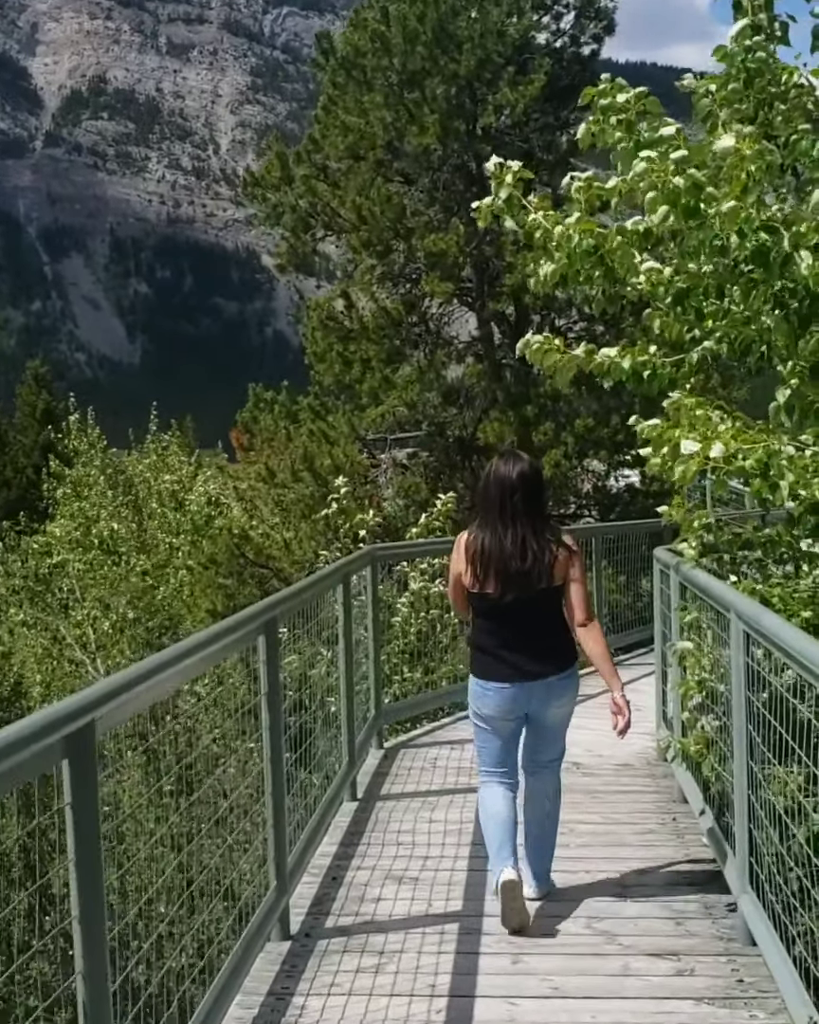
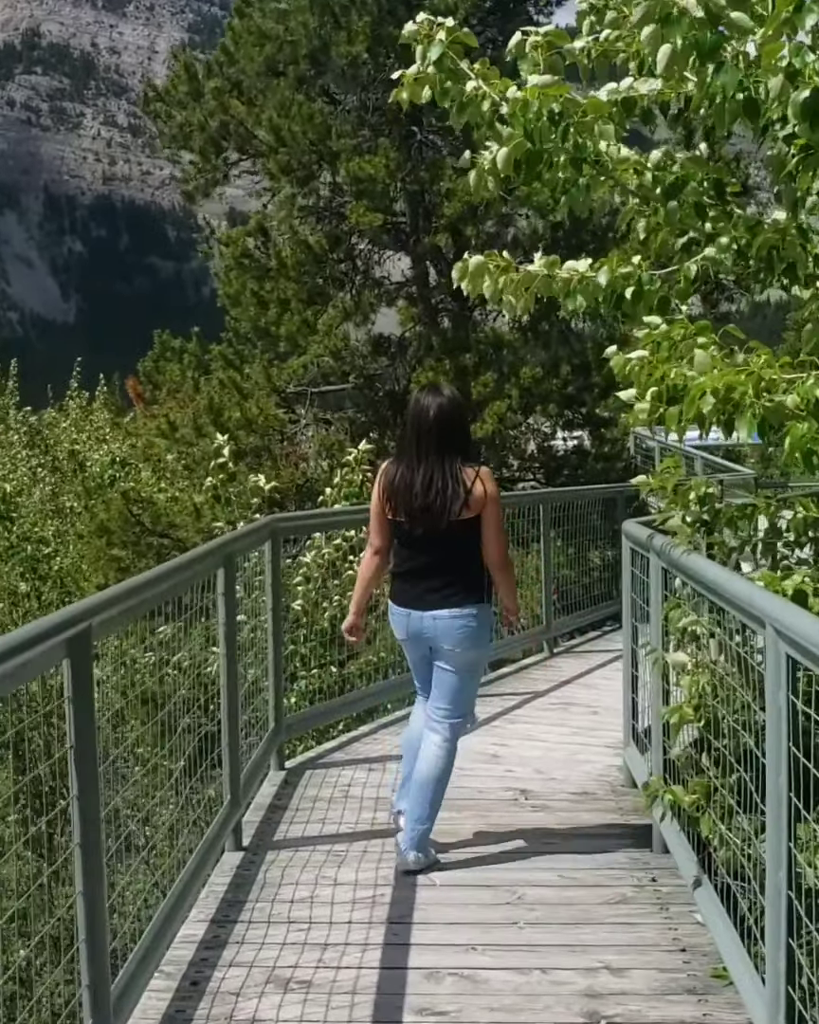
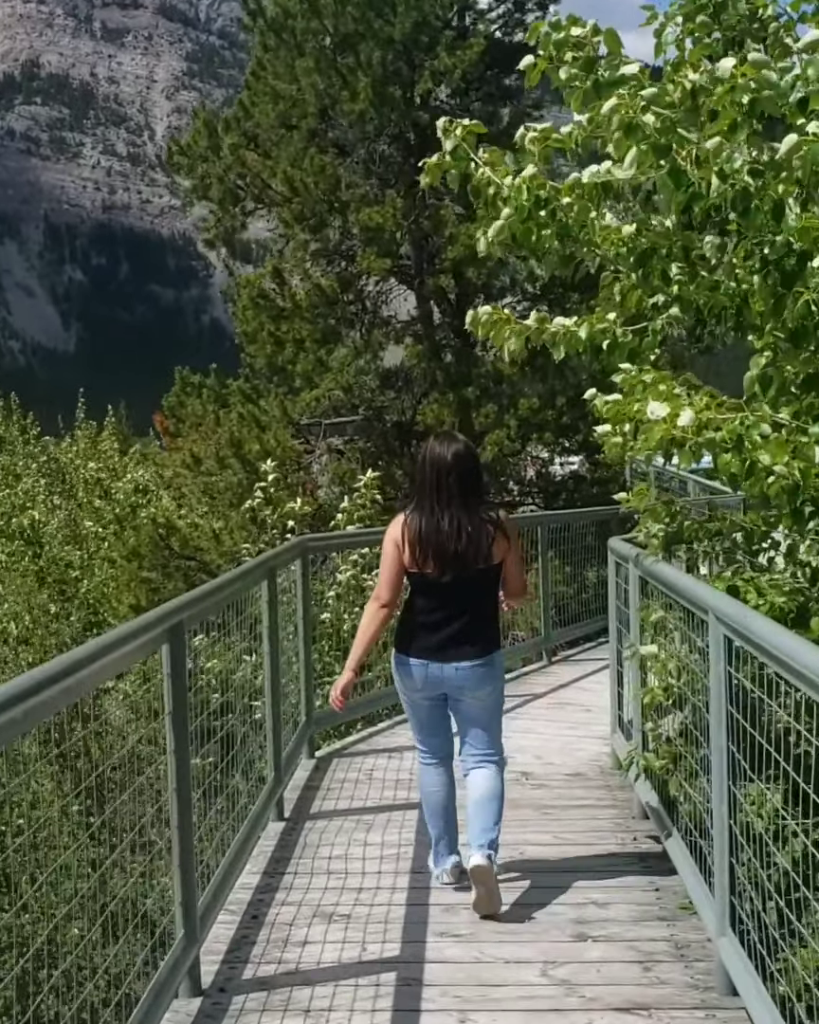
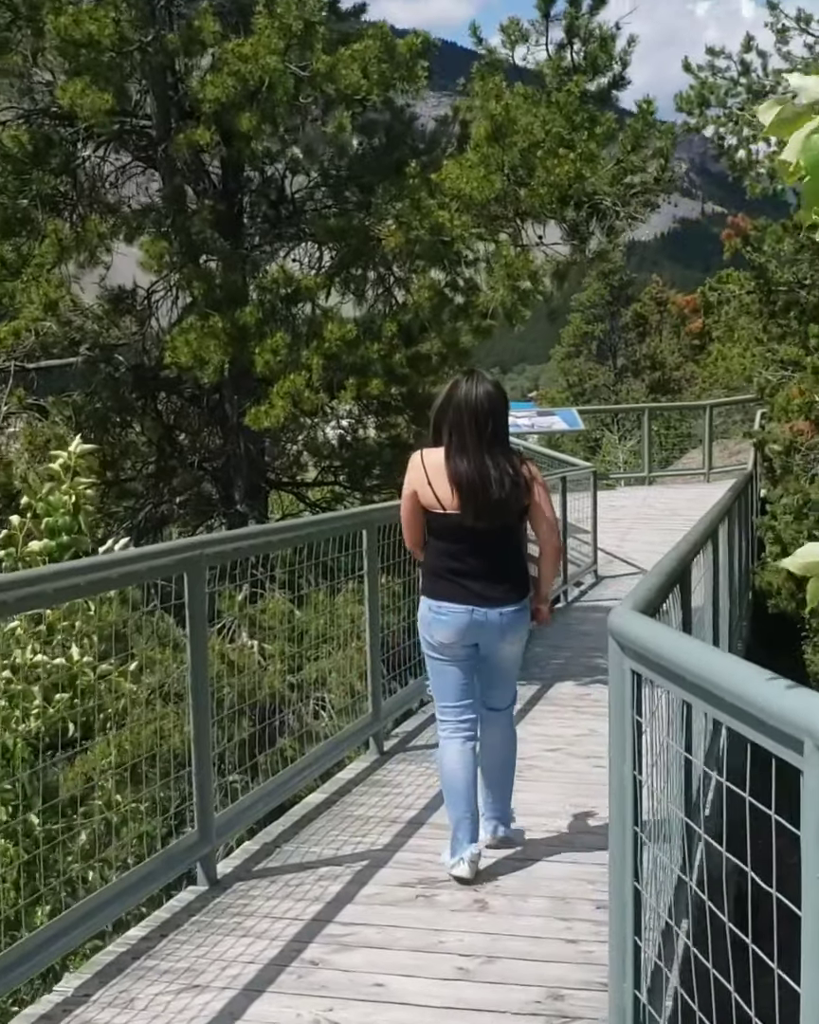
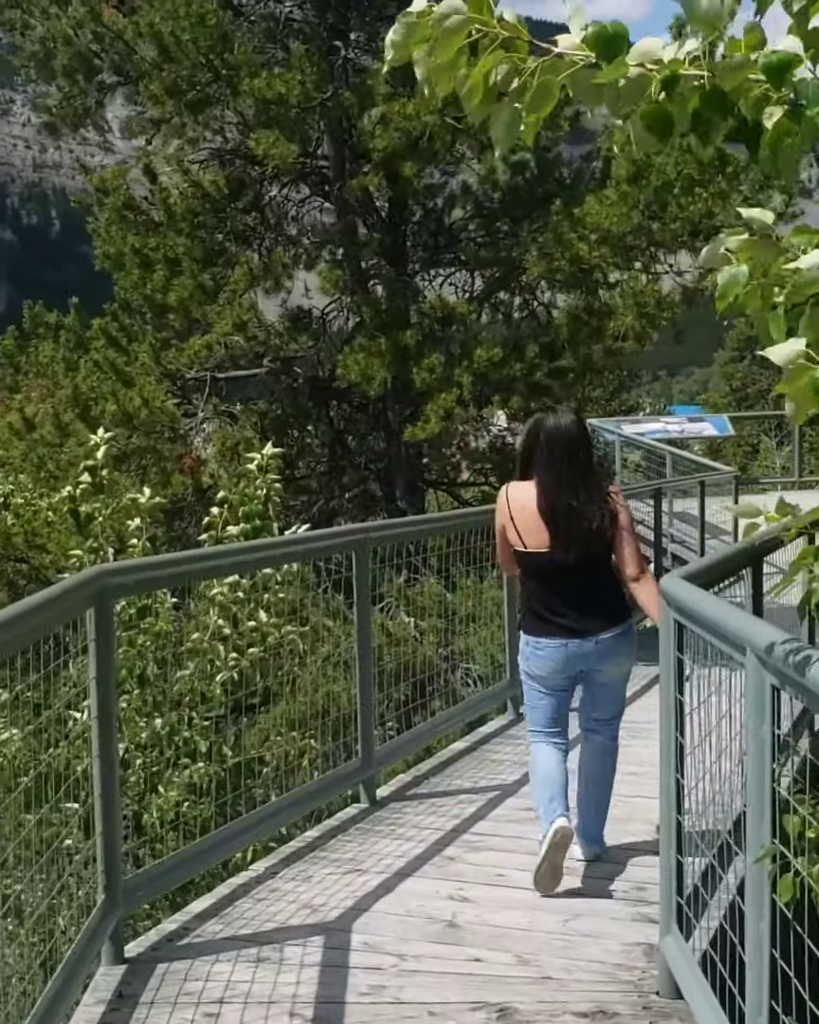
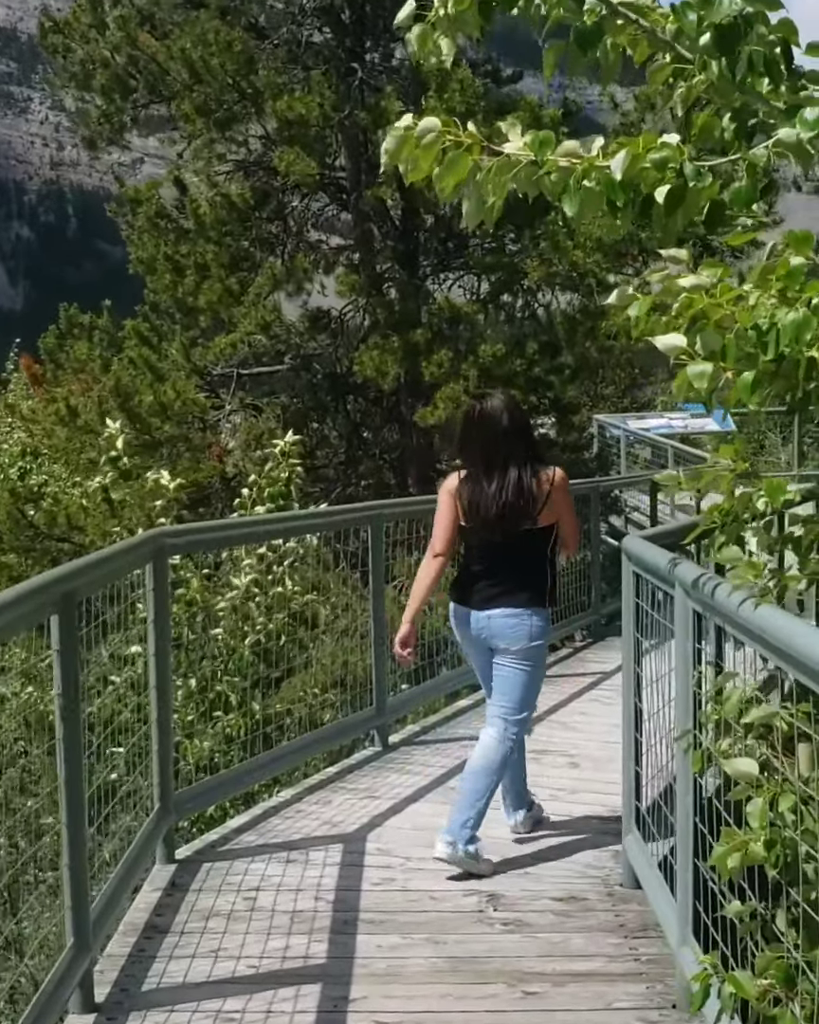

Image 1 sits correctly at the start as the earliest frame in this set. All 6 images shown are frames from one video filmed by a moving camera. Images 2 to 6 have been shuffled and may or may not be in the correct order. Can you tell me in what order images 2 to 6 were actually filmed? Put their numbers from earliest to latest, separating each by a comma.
3, 2, 6, 5, 4
